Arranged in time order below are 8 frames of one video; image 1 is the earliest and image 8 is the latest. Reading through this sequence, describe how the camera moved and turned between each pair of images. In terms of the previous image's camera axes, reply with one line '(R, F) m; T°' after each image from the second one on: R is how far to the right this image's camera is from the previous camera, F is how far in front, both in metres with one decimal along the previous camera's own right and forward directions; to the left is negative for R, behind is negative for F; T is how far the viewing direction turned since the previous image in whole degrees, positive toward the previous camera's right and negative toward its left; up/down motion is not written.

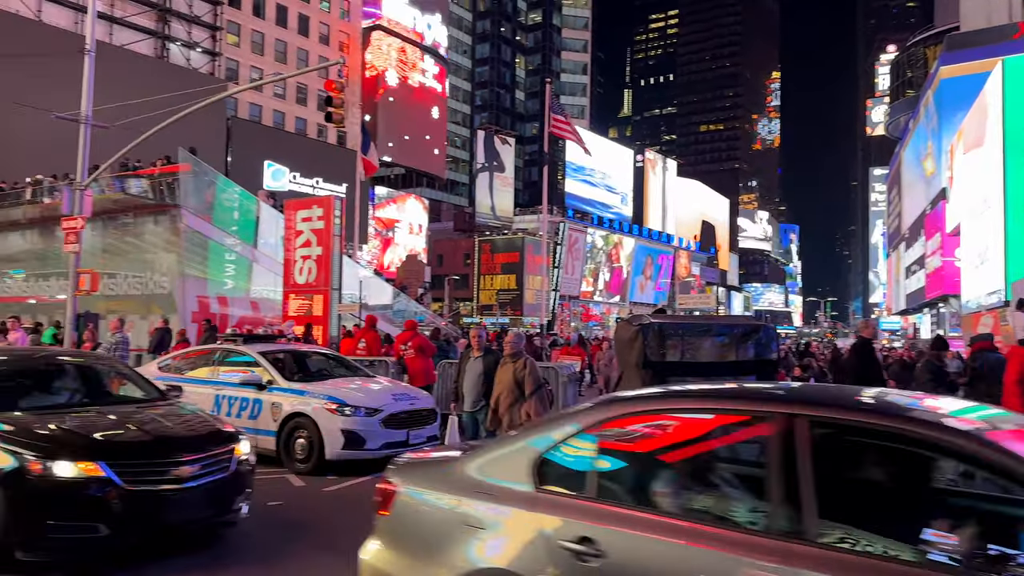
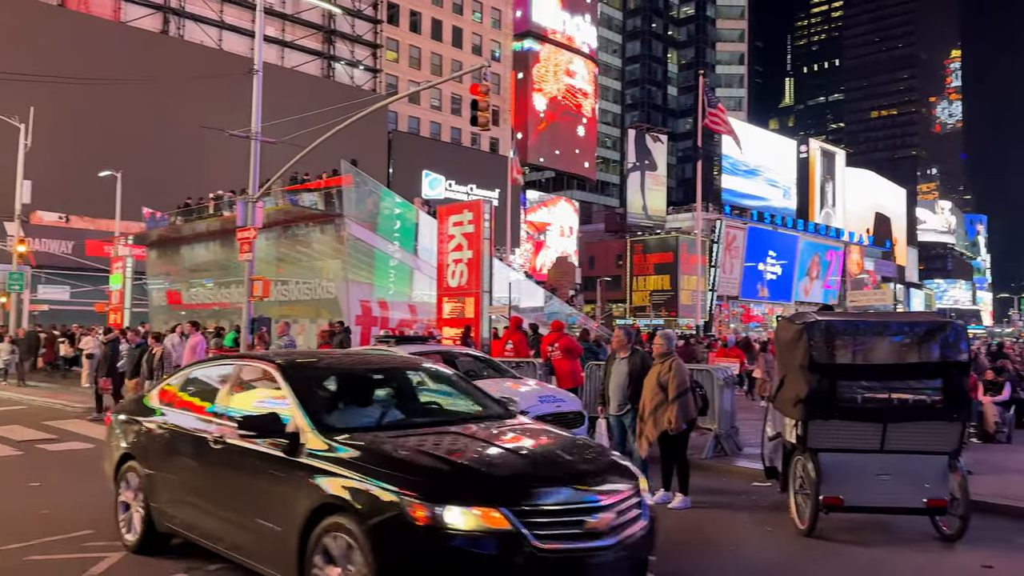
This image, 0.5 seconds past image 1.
(+0.1, +0.3) m; -11°
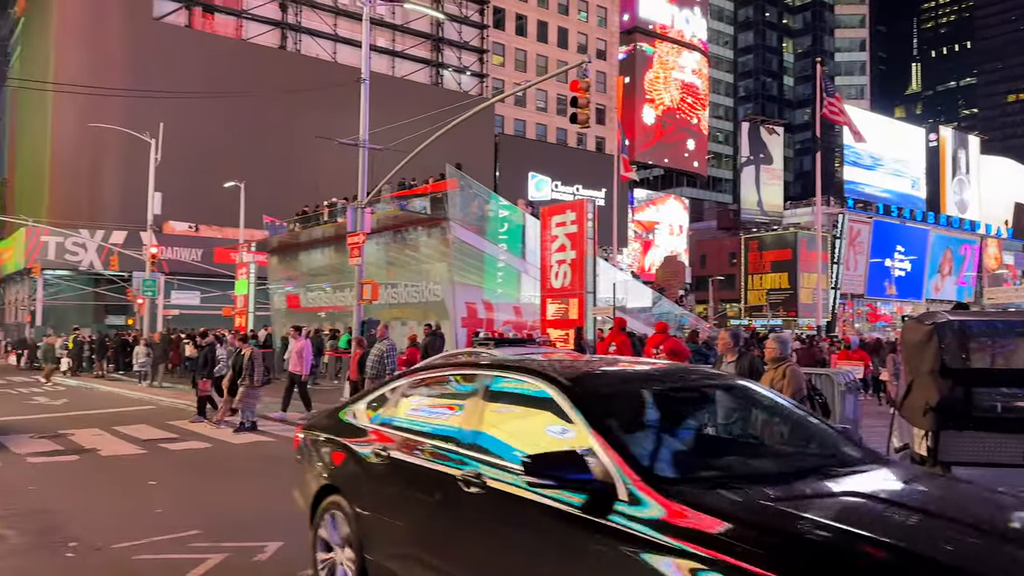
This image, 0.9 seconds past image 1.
(+0.1, +0.2) m; -8°
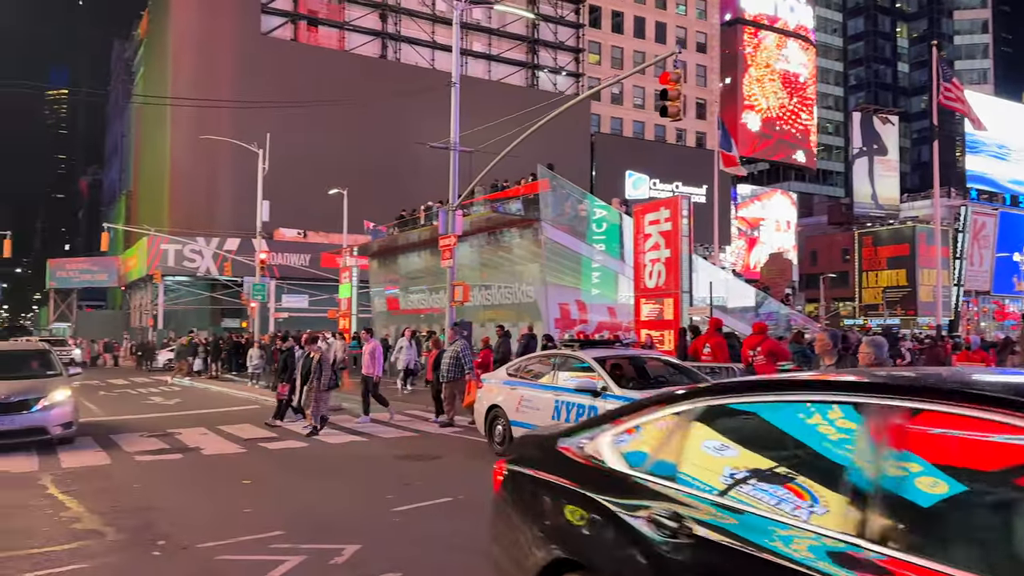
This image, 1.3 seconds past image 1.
(+0.2, +0.2) m; -7°
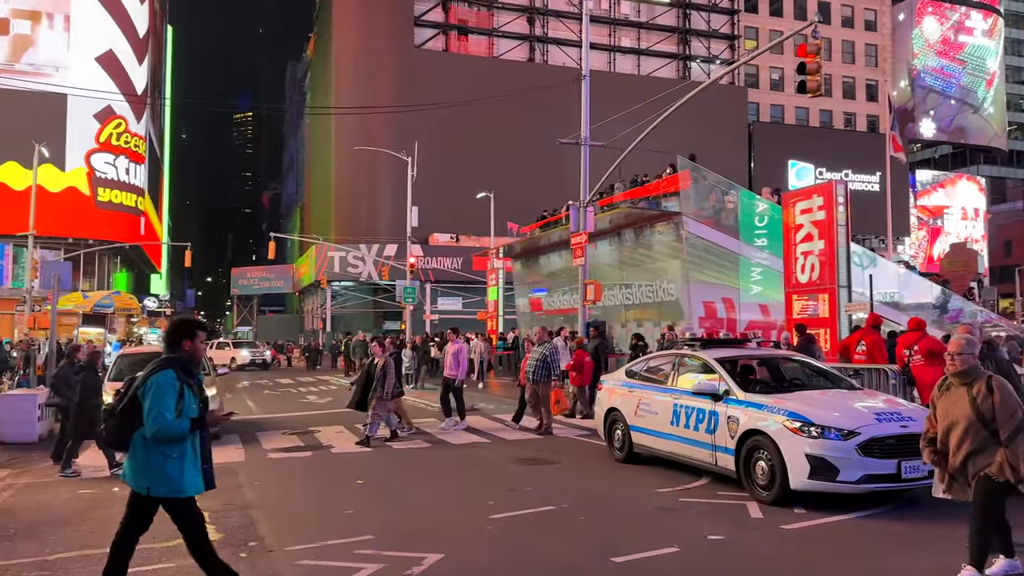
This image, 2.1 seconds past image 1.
(+0.5, +0.5) m; -11°
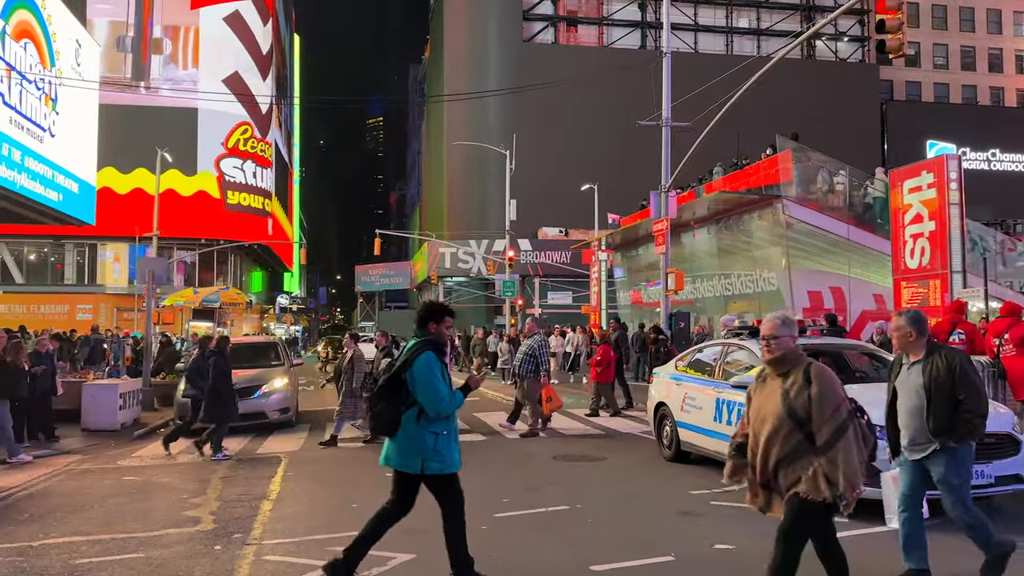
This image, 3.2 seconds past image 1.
(+0.9, +0.5) m; -9°
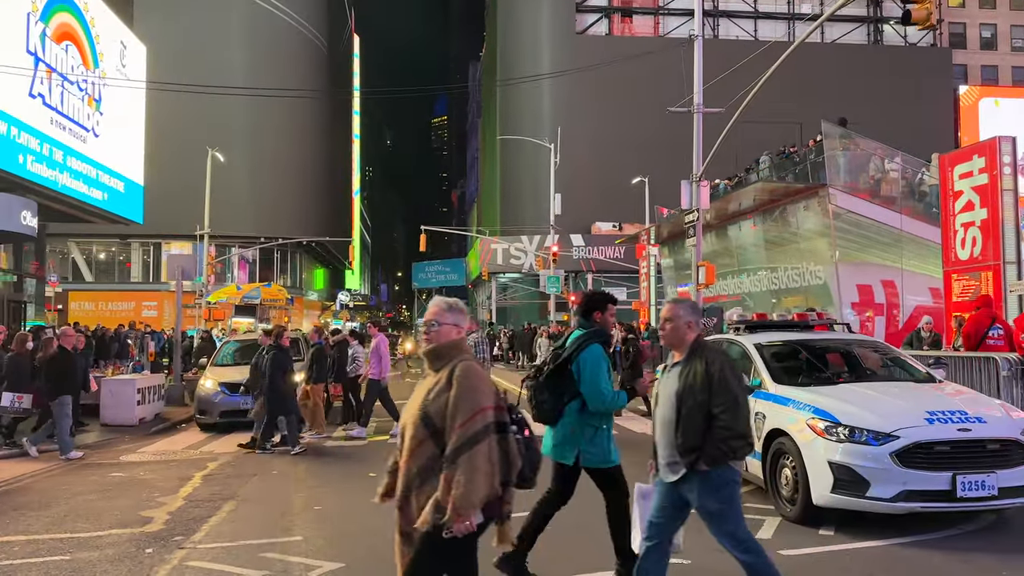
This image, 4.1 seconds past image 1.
(+0.7, +0.4) m; -5°
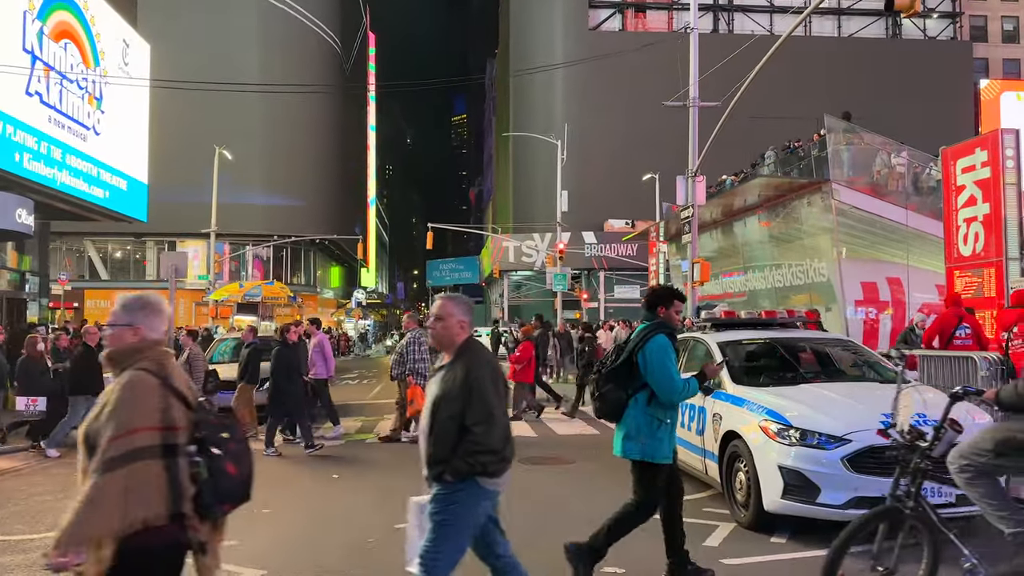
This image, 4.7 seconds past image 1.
(+0.5, +0.2) m; -1°
